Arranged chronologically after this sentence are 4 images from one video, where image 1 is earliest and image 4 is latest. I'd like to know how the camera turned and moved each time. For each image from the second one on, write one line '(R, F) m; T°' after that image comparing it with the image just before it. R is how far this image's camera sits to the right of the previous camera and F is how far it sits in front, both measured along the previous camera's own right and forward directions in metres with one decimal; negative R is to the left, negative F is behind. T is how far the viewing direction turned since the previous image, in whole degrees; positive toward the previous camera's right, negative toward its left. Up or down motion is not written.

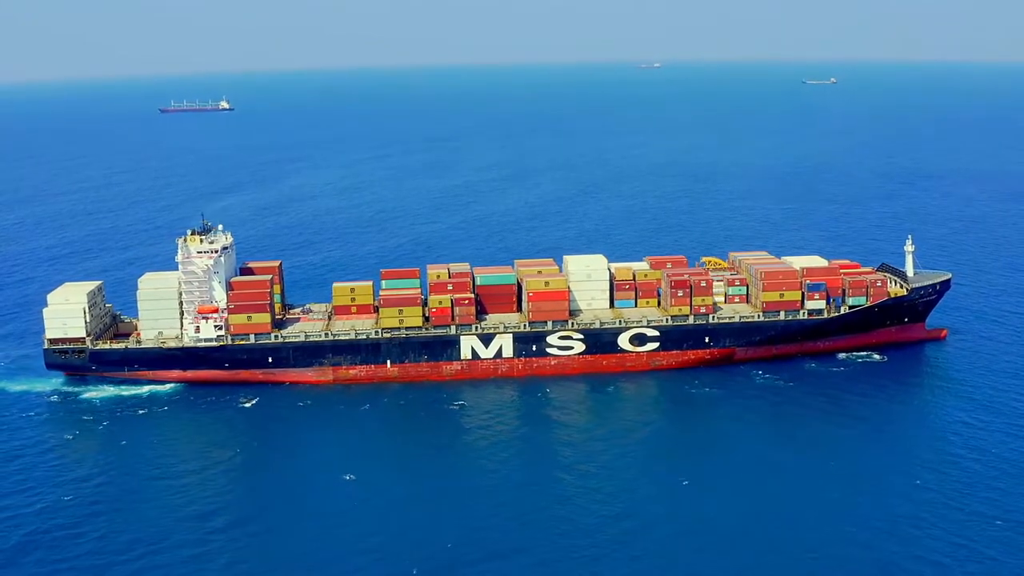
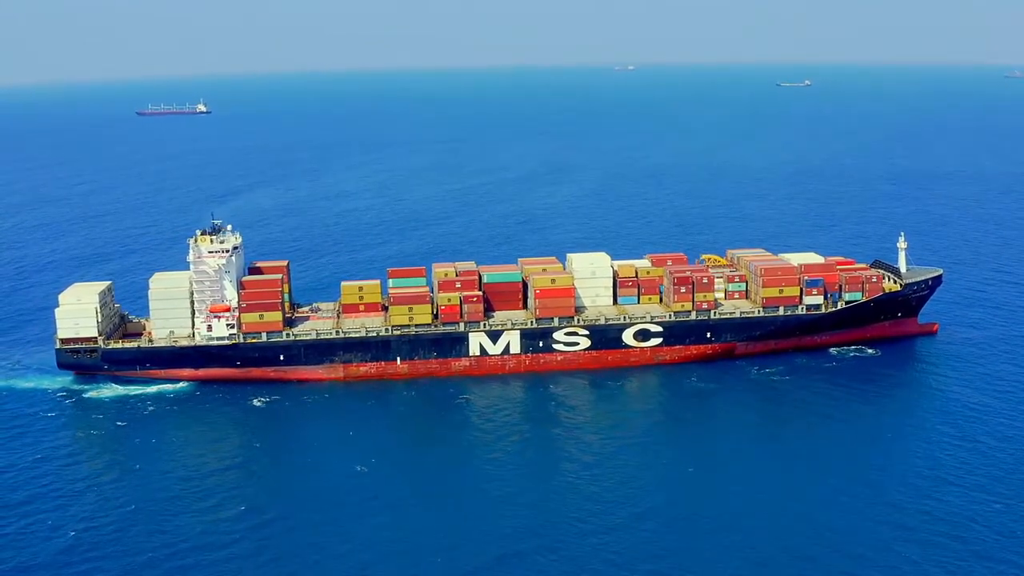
(-2.2, -1.4) m; +1°
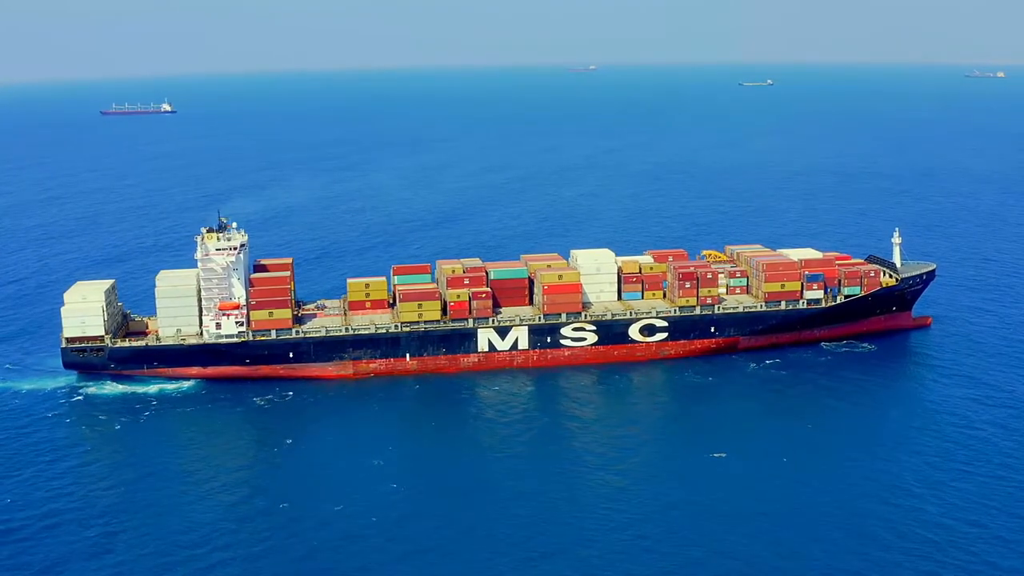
(-3.1, -0.5) m; +2°
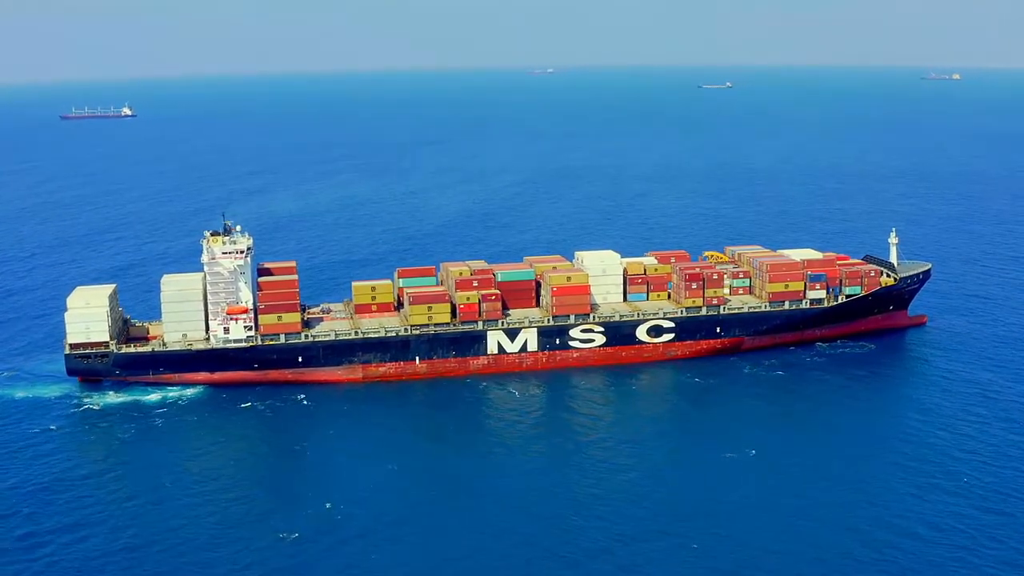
(-3.4, +0.1) m; +2°
